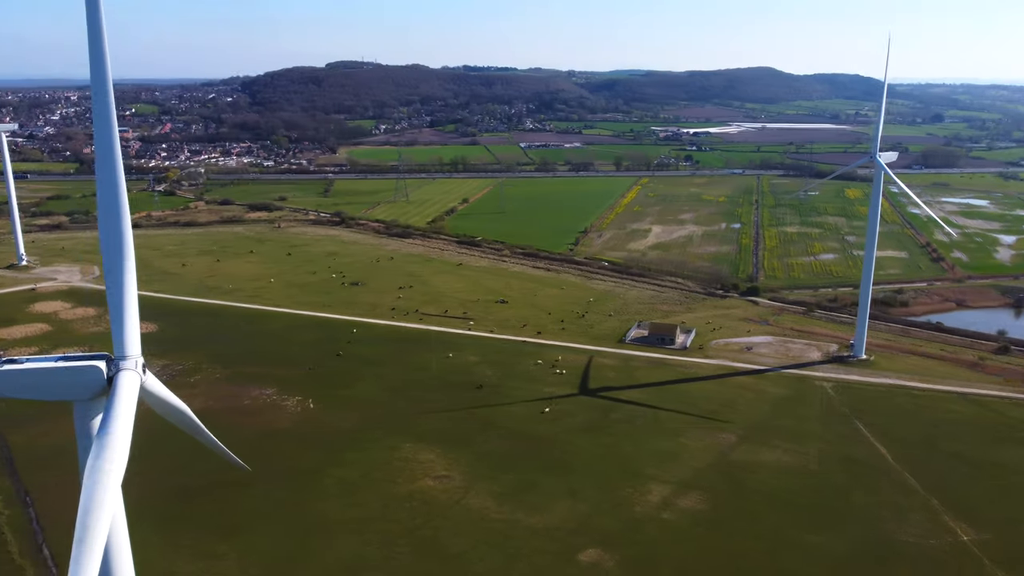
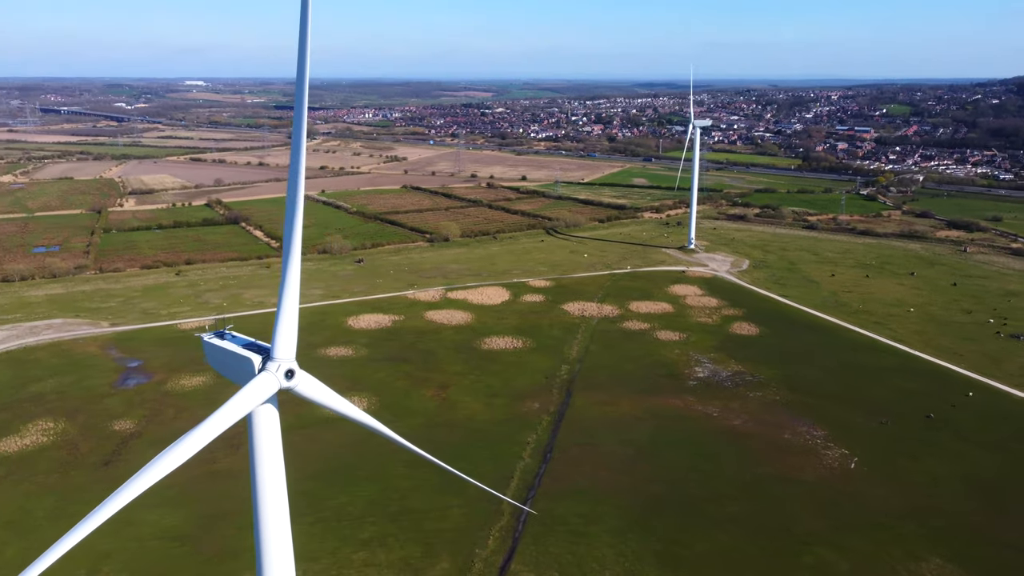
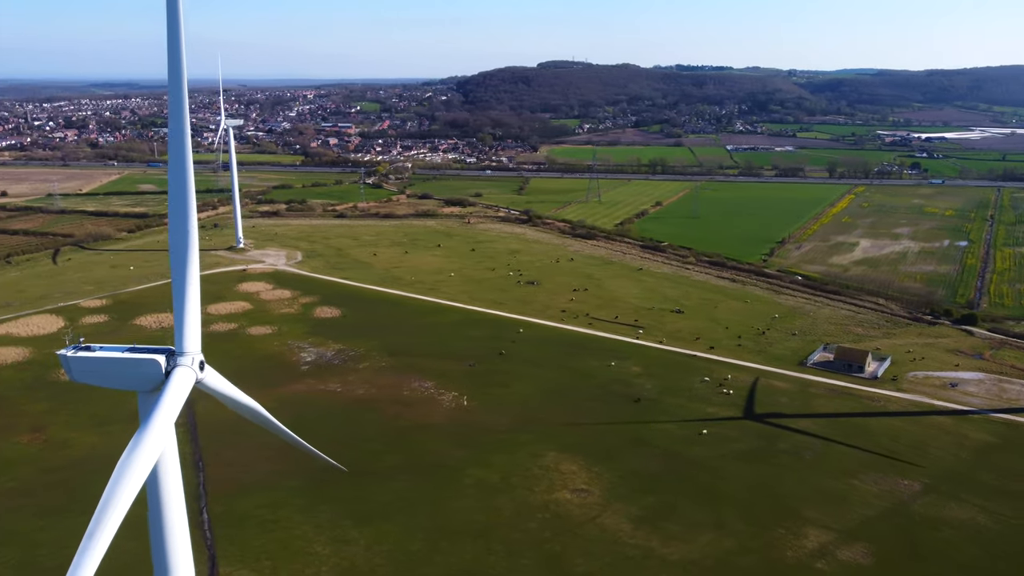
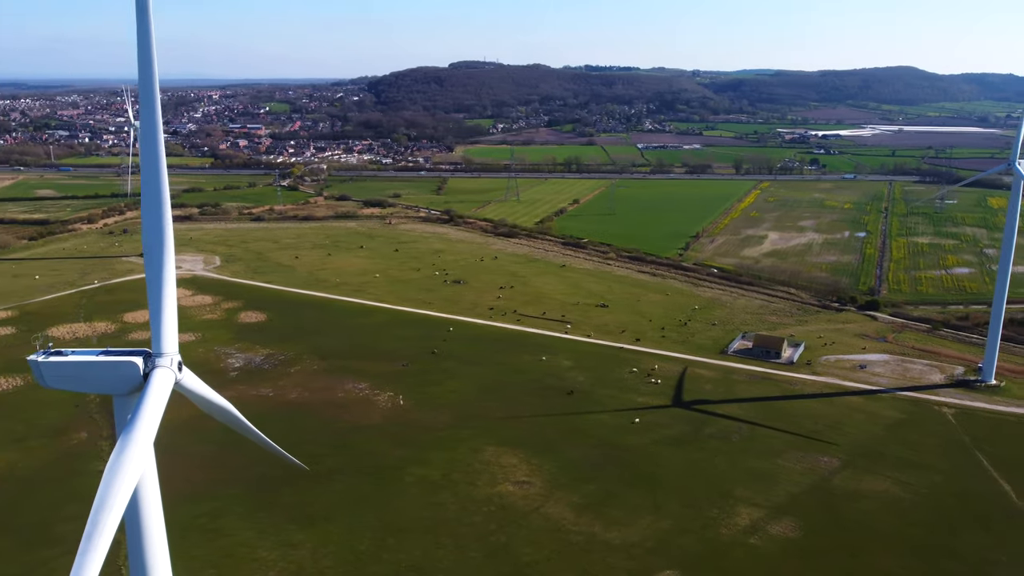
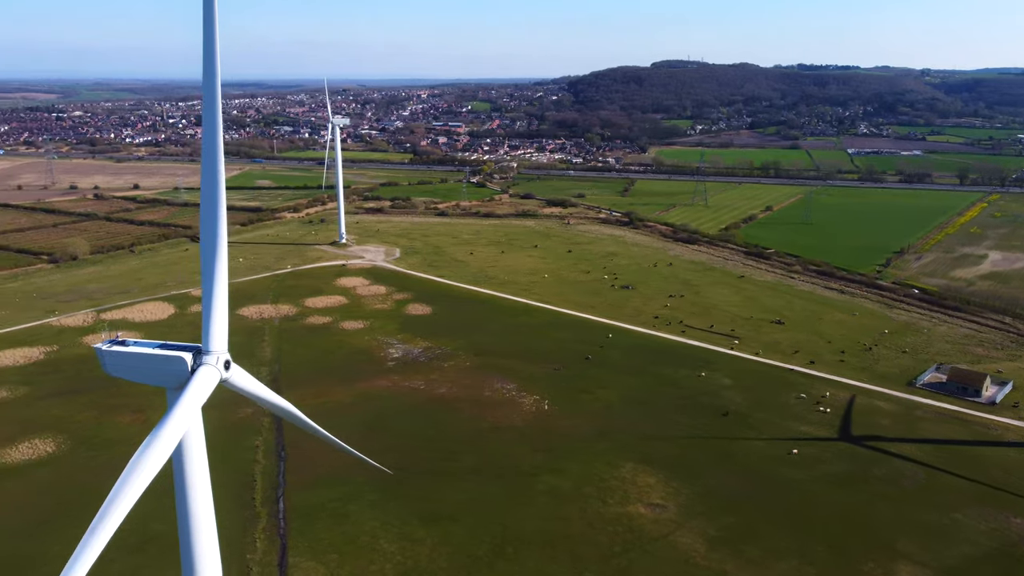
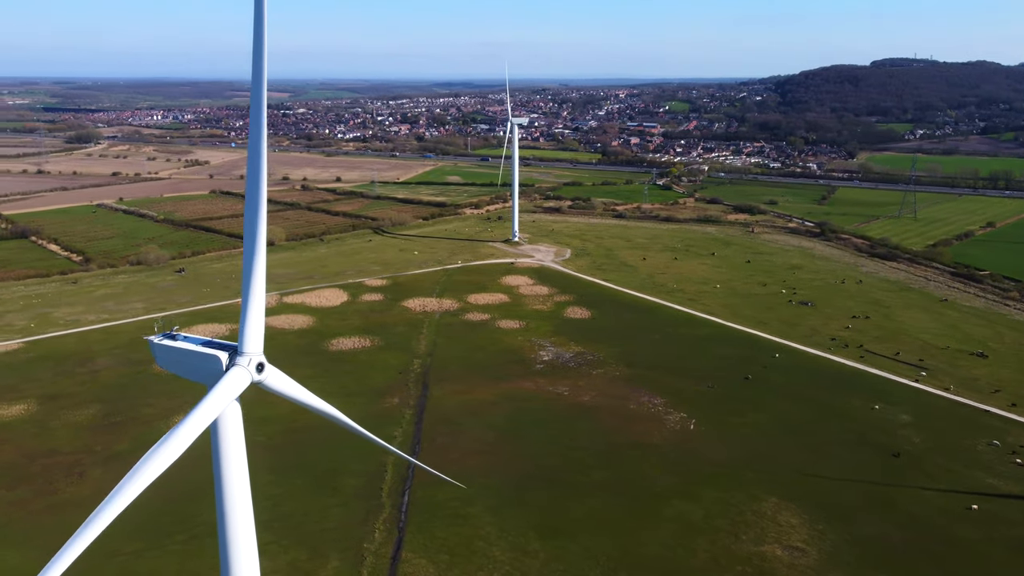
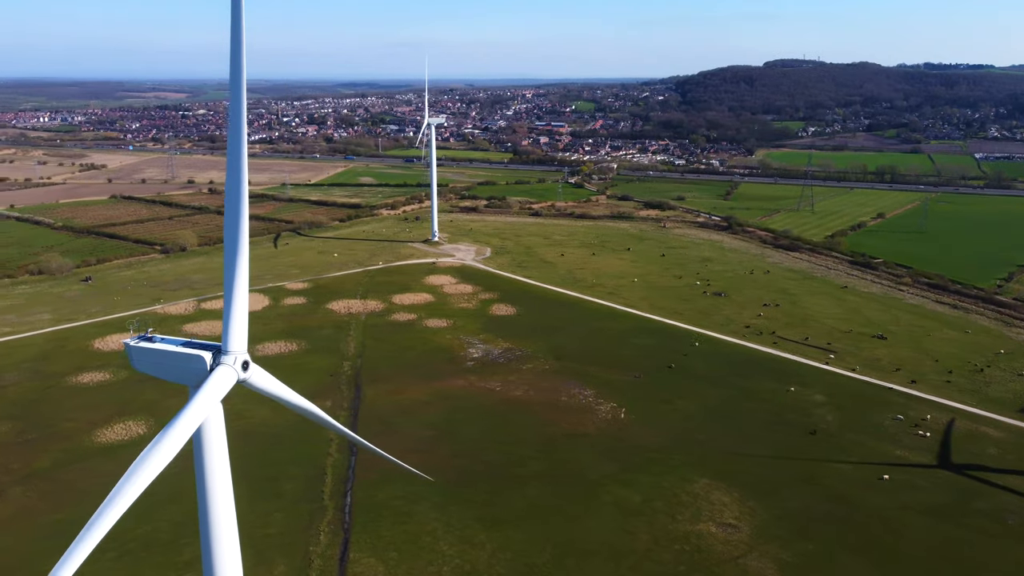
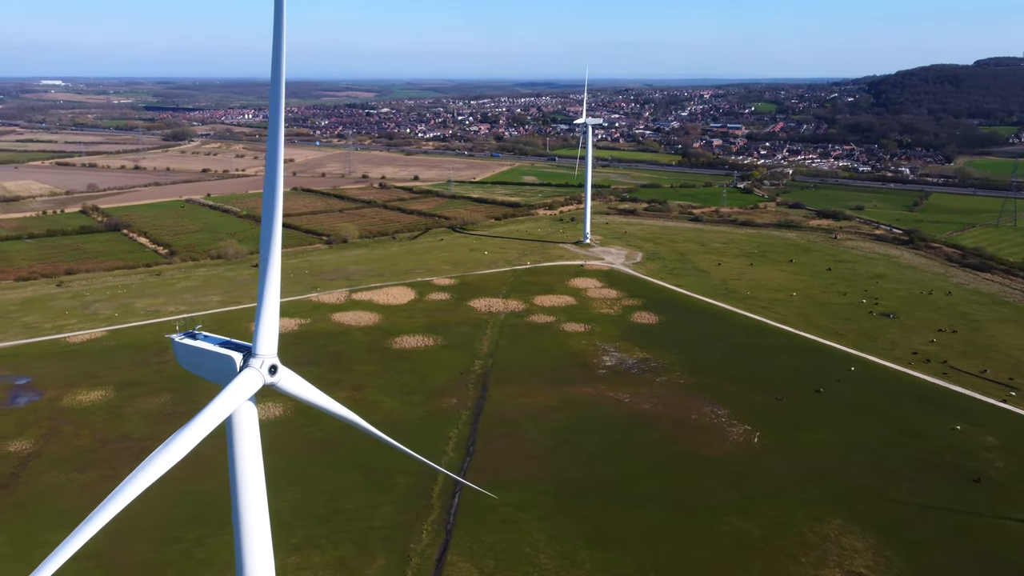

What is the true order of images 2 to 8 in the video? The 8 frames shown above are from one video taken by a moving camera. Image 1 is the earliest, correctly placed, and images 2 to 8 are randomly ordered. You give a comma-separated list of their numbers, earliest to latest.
4, 3, 5, 7, 6, 8, 2
